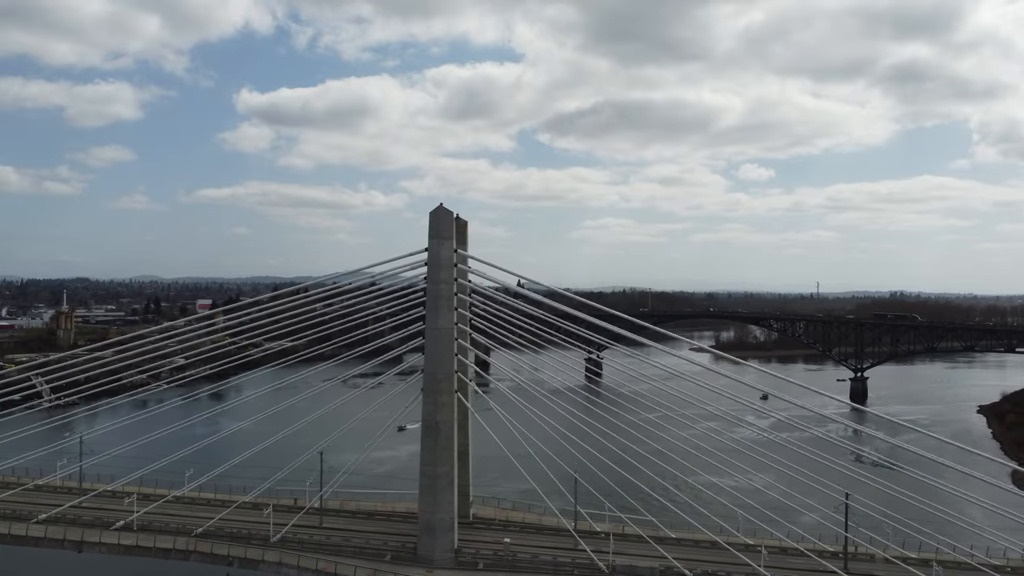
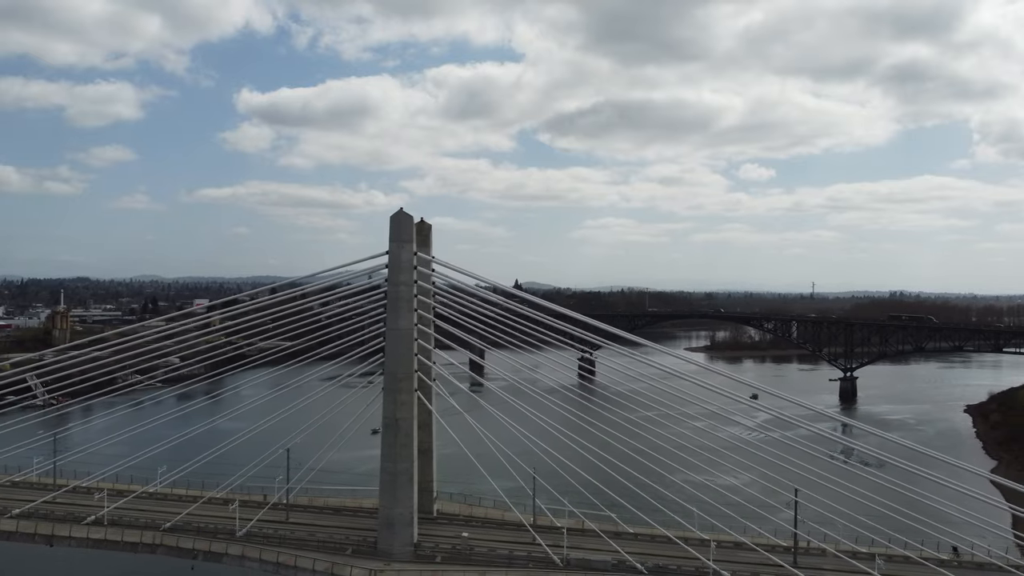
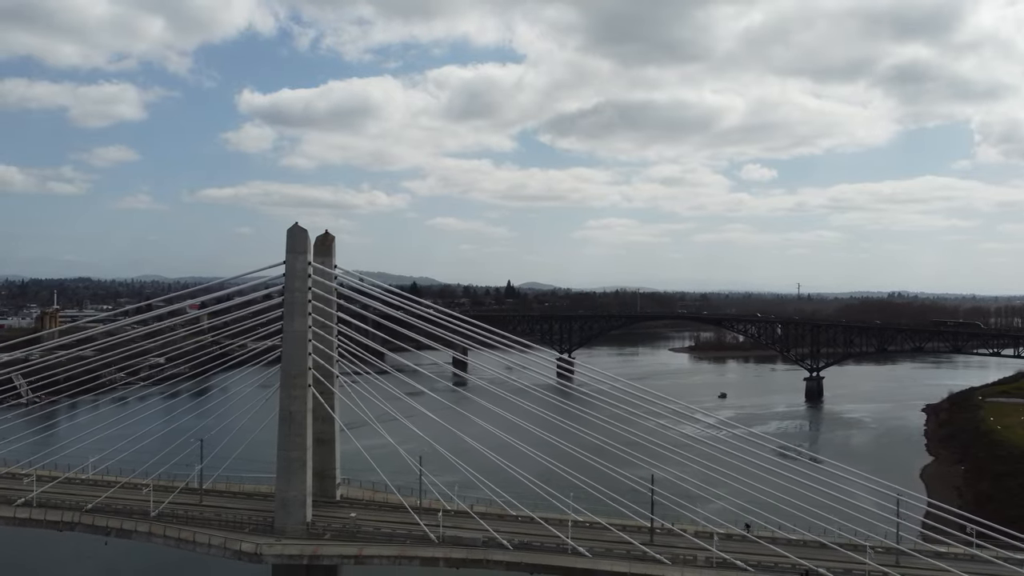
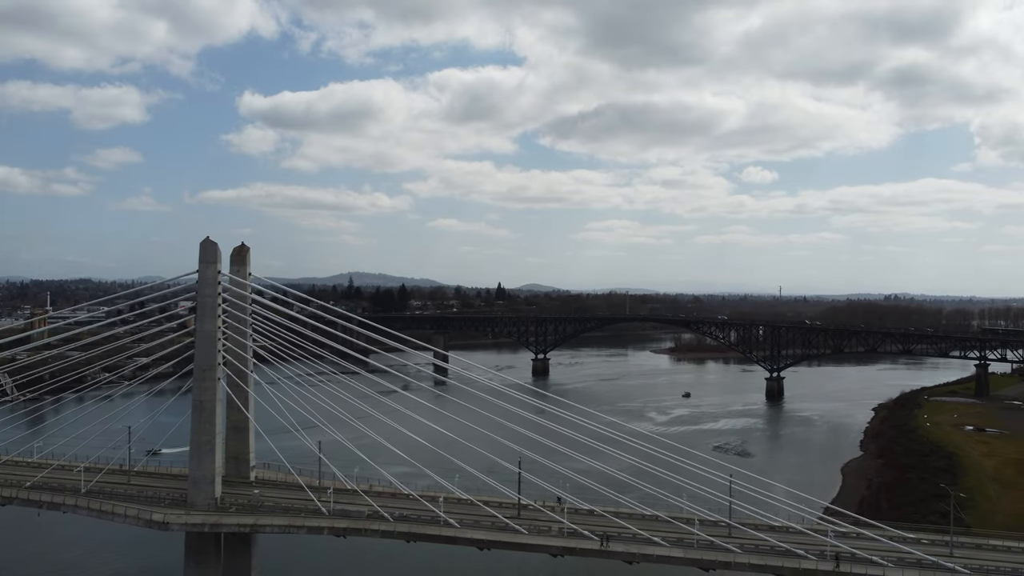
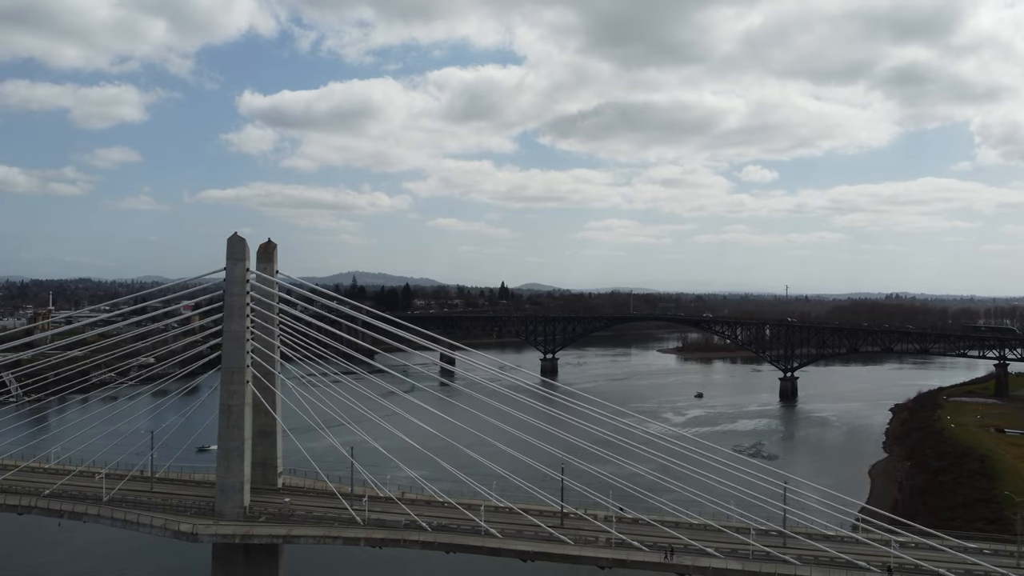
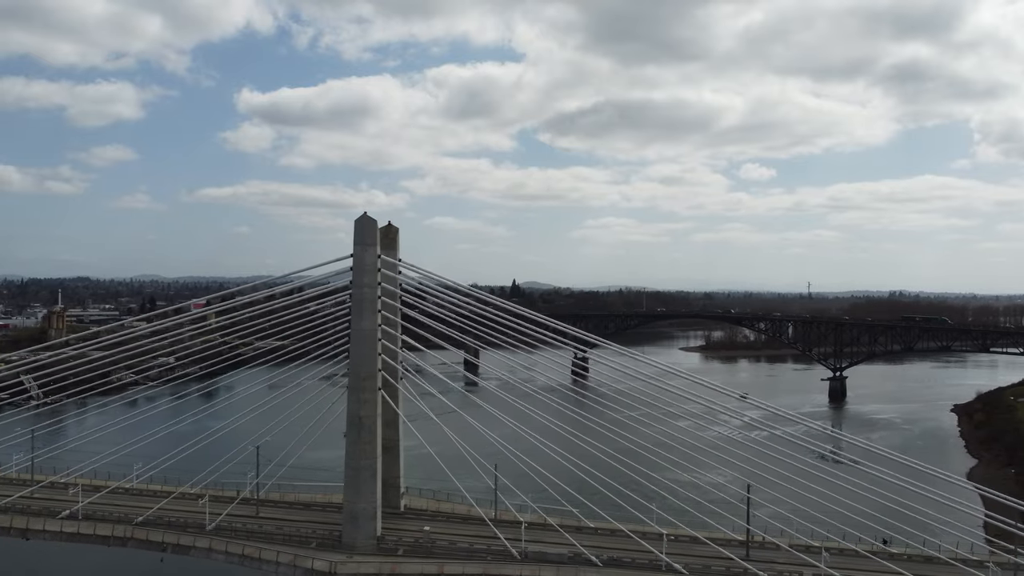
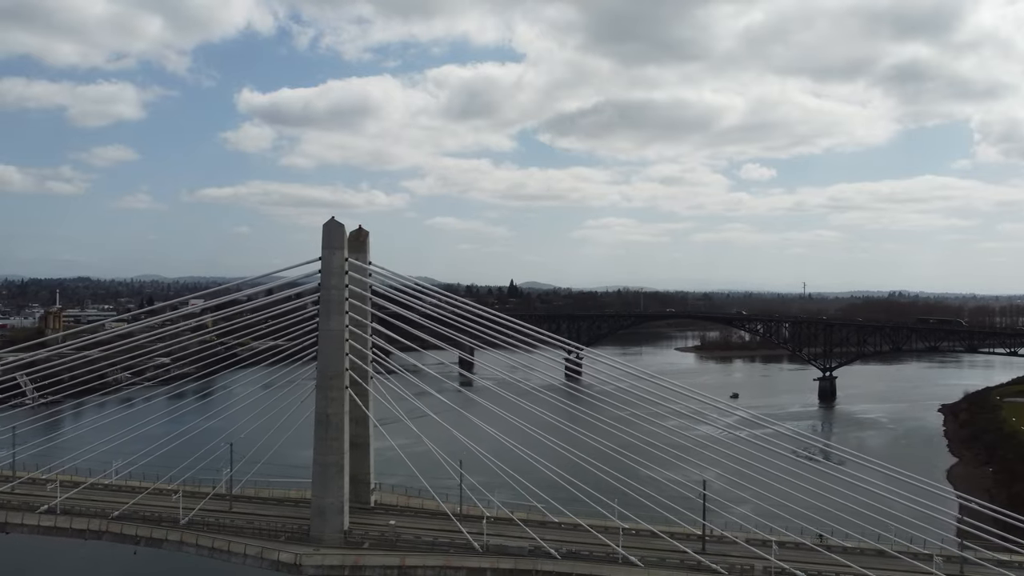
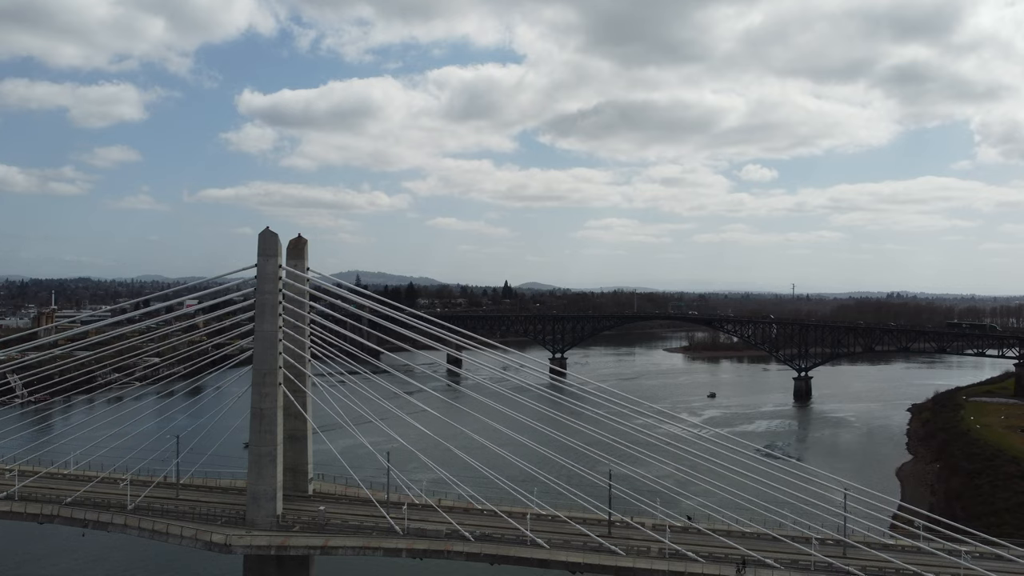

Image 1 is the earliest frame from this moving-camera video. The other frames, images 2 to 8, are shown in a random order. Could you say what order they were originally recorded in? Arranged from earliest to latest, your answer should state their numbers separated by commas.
2, 6, 7, 3, 8, 5, 4
